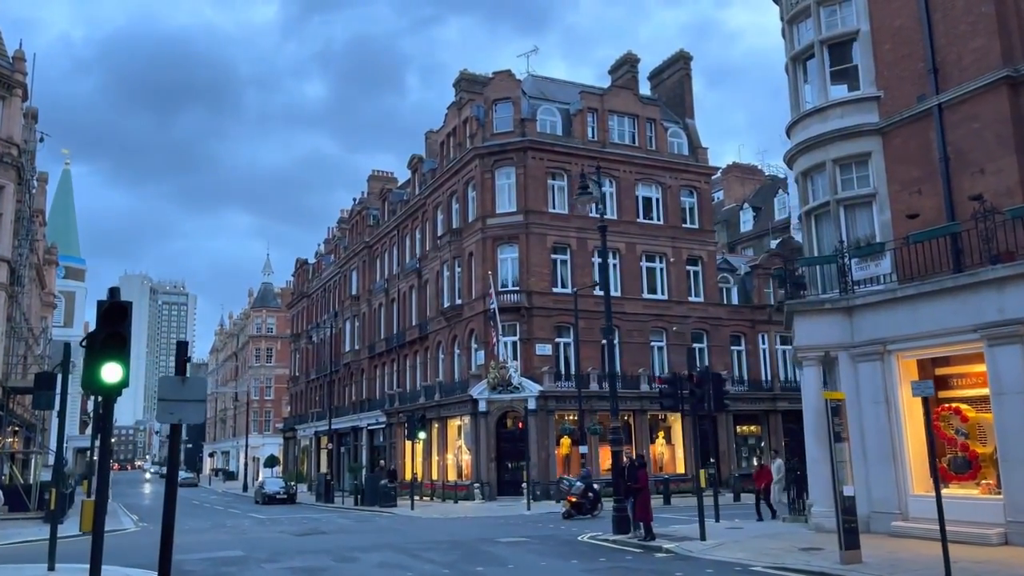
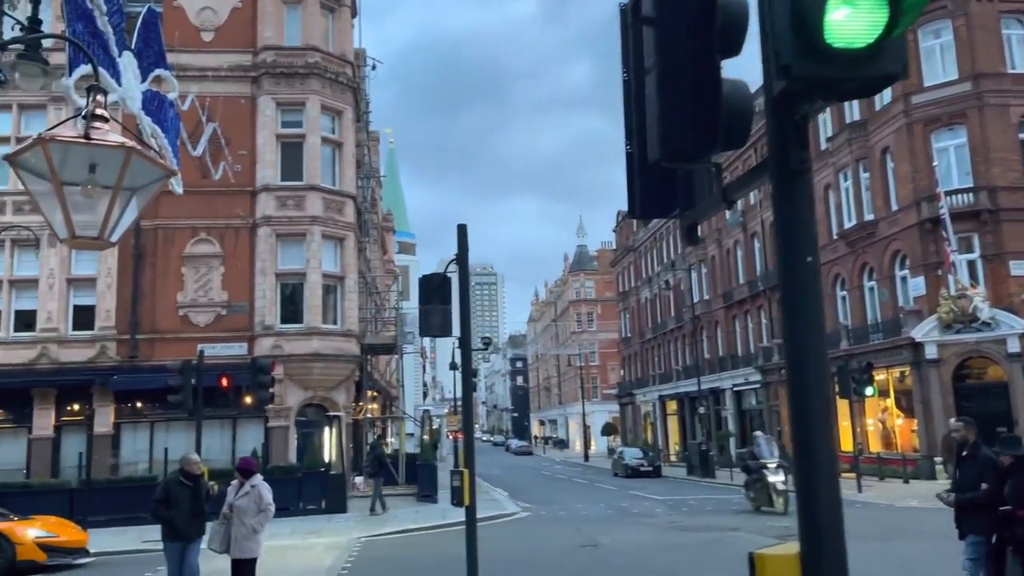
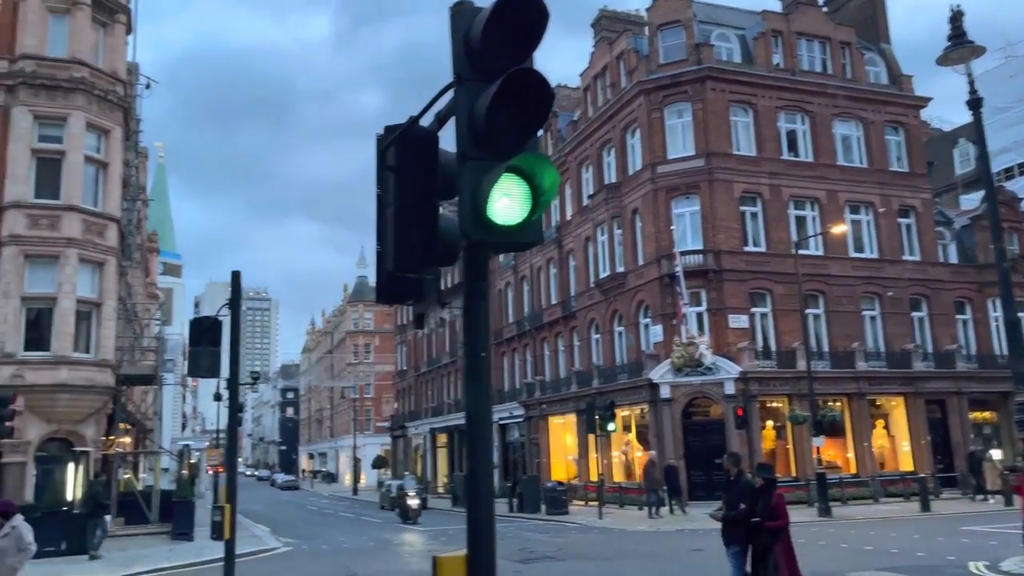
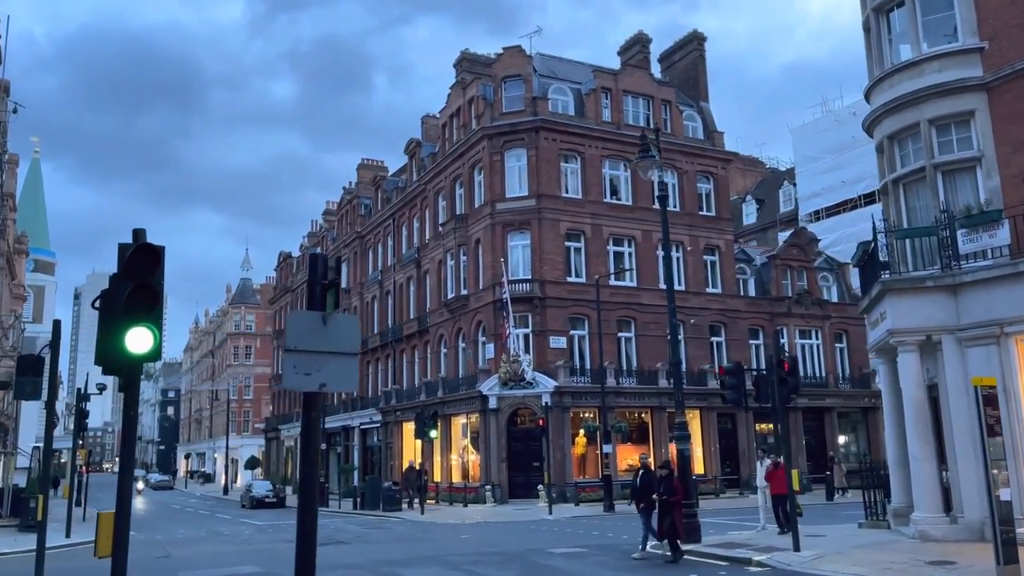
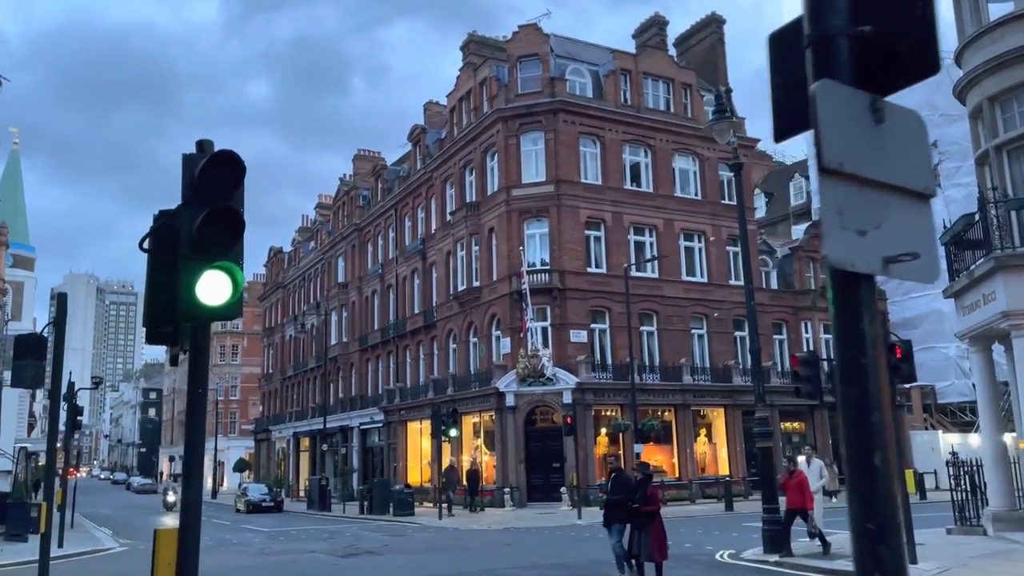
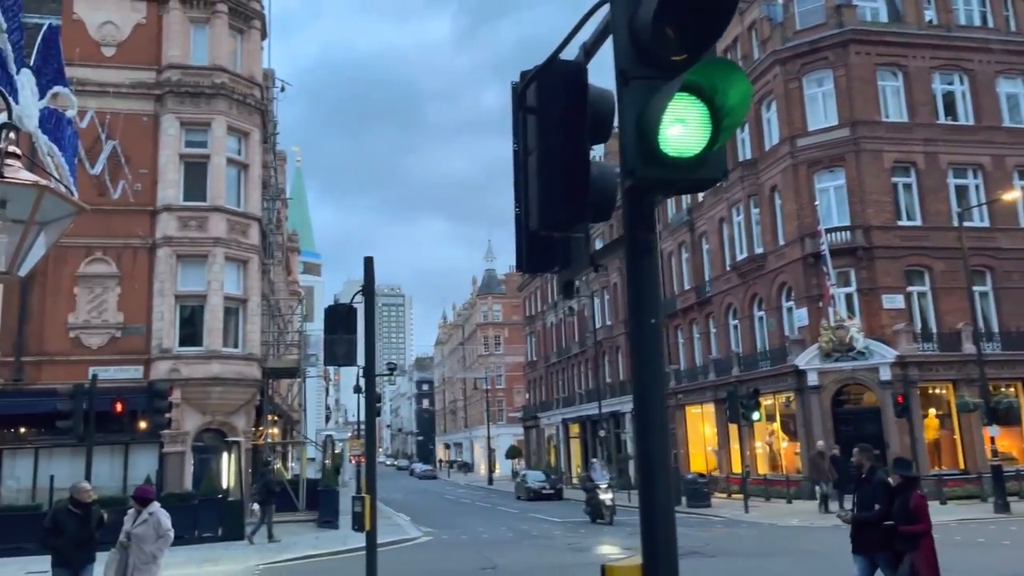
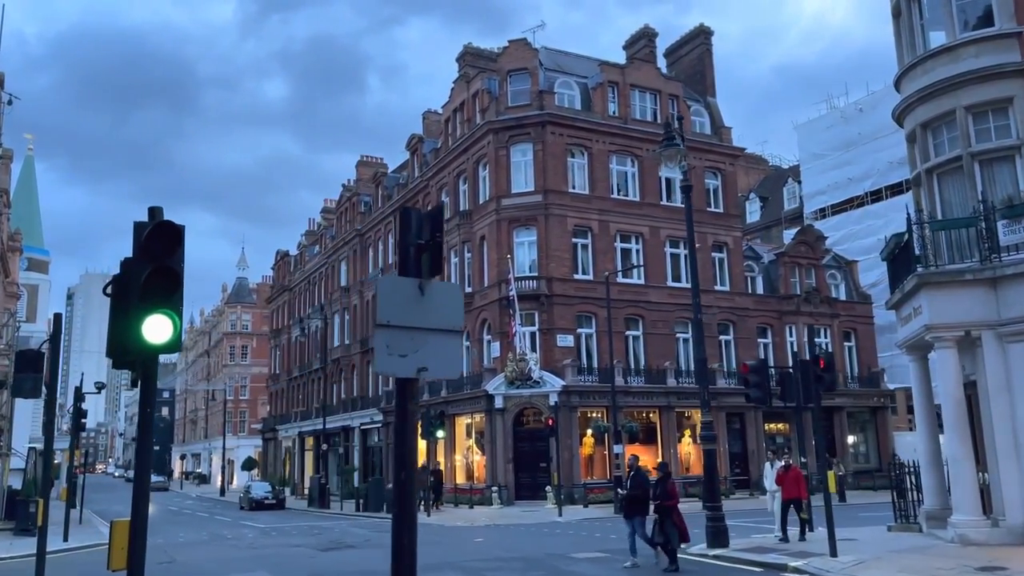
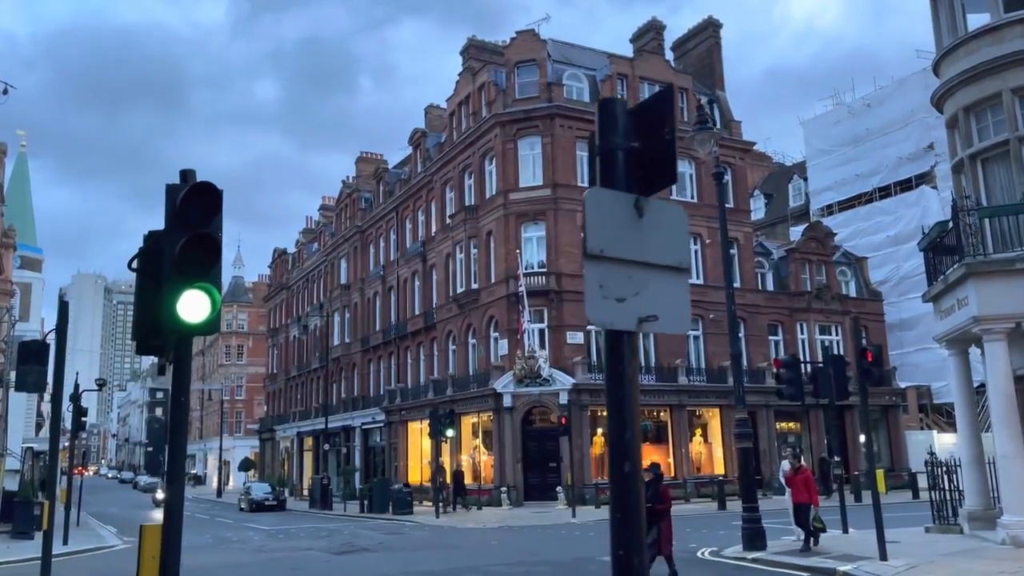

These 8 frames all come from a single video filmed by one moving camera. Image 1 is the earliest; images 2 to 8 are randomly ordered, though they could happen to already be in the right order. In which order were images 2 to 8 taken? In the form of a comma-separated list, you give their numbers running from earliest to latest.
4, 7, 8, 5, 3, 6, 2
